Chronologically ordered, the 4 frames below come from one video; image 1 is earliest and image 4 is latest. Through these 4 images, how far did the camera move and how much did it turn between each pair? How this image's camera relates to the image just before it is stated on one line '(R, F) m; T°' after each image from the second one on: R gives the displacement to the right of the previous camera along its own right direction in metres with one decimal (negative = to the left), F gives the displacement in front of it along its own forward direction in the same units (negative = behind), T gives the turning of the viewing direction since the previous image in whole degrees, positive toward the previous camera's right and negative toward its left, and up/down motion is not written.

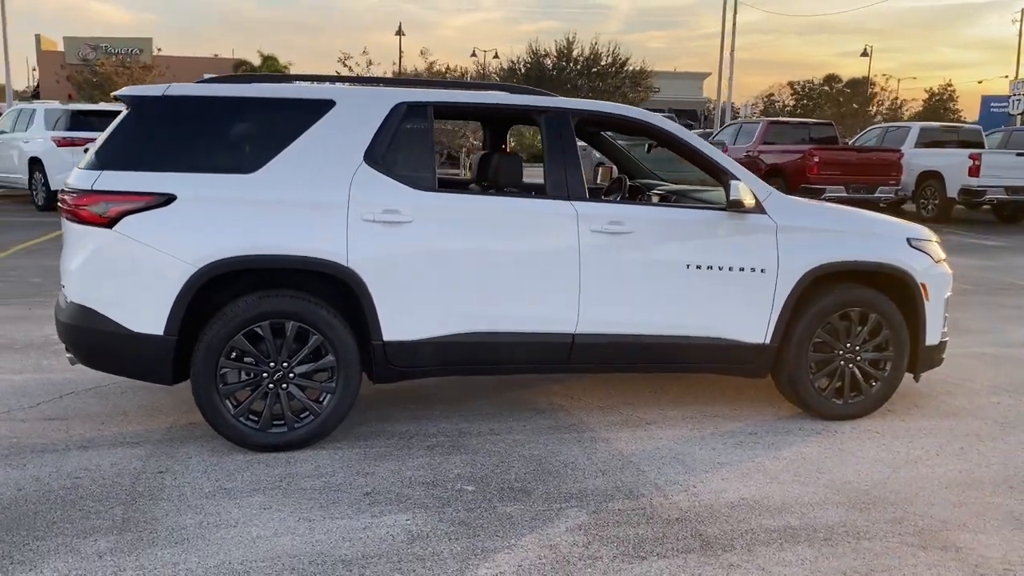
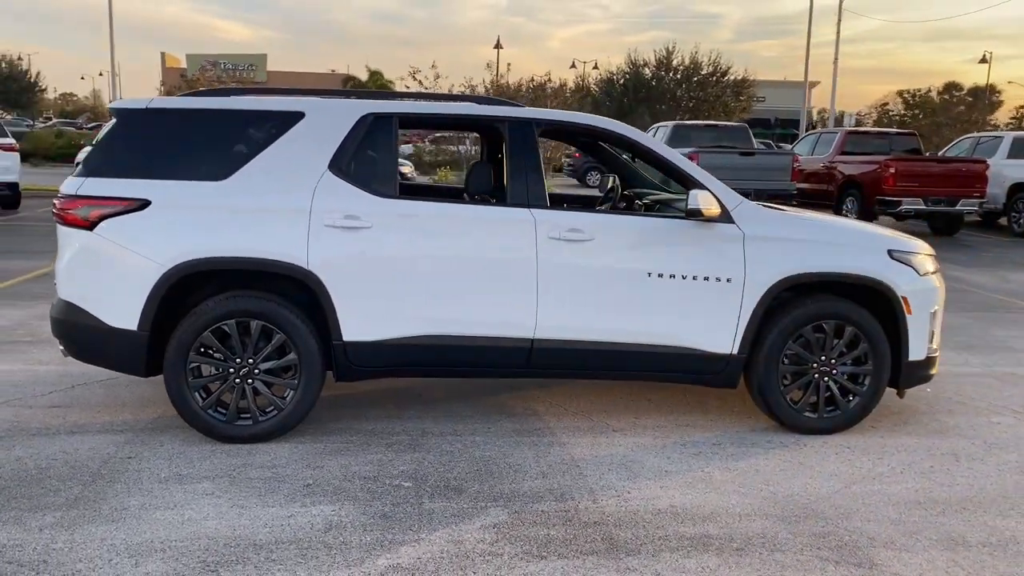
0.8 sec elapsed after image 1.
(+0.8, -0.1) m; -7°
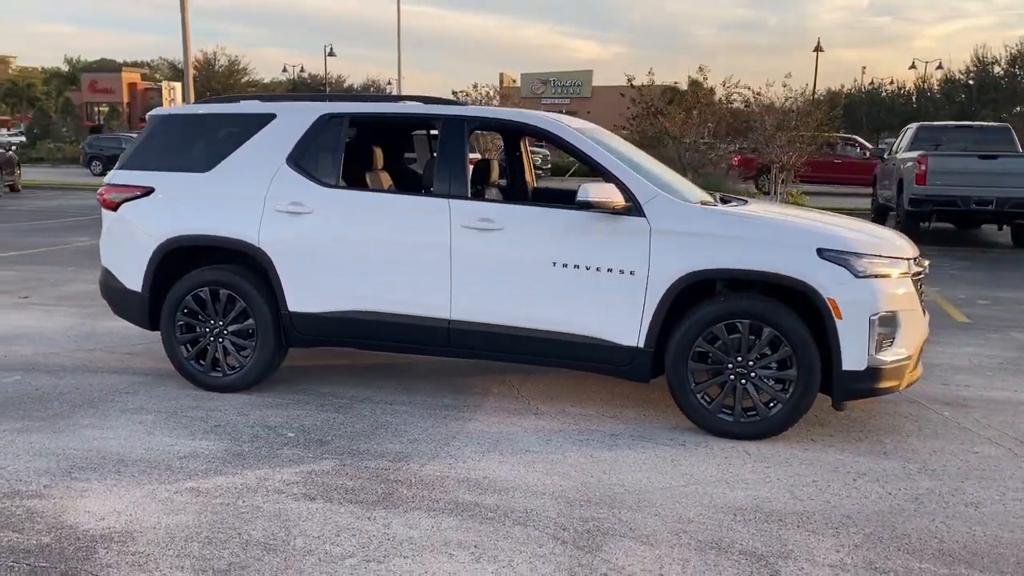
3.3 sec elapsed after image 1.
(+2.4, +0.1) m; -21°
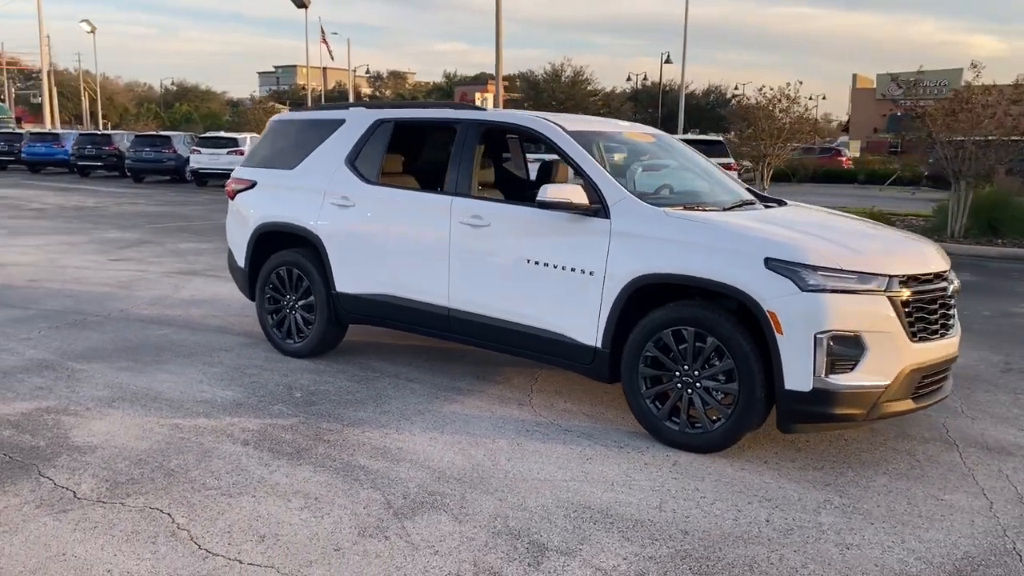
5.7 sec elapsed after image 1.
(+2.1, +0.1) m; -22°
